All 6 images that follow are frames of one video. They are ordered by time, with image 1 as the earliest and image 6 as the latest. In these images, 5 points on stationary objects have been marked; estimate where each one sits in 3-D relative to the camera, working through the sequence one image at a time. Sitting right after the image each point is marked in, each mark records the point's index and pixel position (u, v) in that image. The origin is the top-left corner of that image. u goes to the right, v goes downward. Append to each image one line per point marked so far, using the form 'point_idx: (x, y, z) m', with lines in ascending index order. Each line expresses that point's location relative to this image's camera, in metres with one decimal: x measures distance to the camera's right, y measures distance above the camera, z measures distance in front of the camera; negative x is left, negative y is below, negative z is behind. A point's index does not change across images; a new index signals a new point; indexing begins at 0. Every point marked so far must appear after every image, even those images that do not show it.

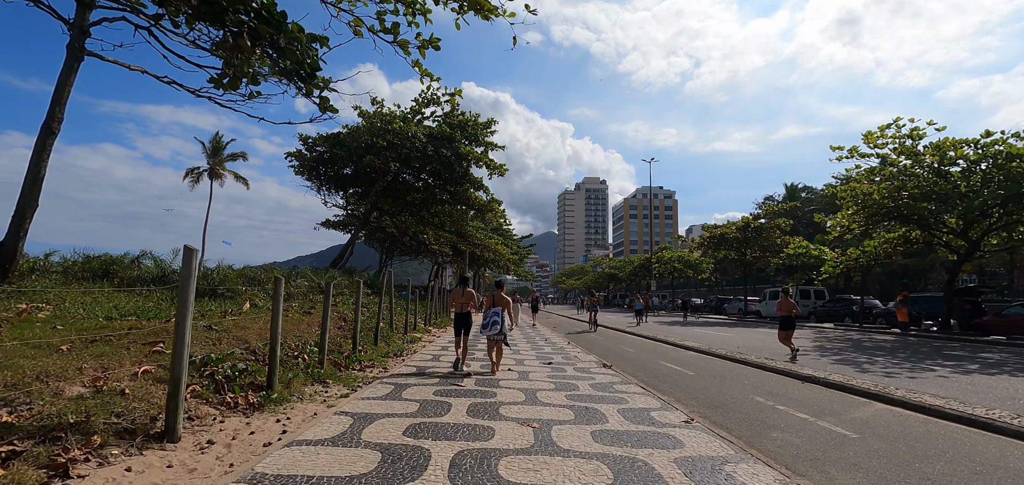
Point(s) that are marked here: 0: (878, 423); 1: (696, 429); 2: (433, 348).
0: (+3.8, -1.9, +4.8) m
1: (+1.8, -1.8, +4.4) m
2: (-2.0, -2.7, +11.0) m
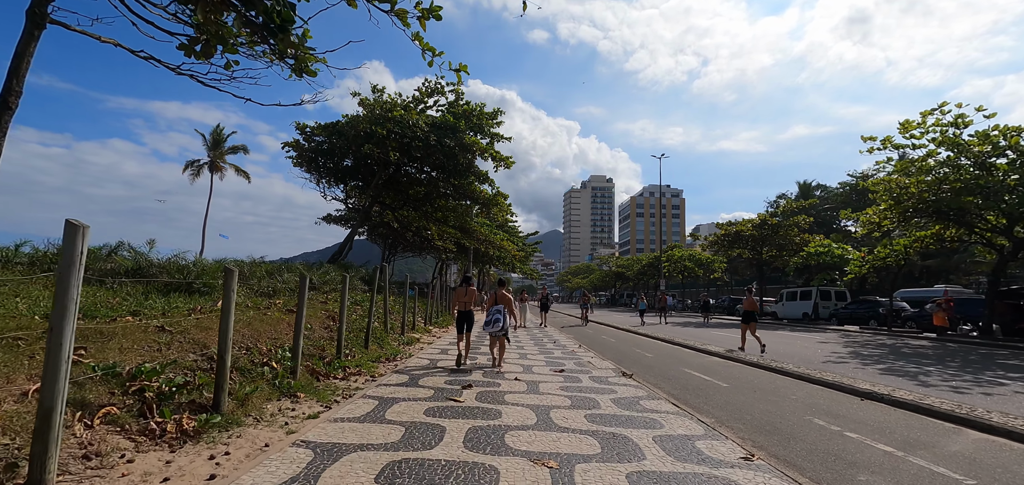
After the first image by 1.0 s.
0: (+3.9, -1.8, +3.7) m
1: (+1.8, -1.7, +3.4) m
2: (-1.9, -2.5, +10.0) m
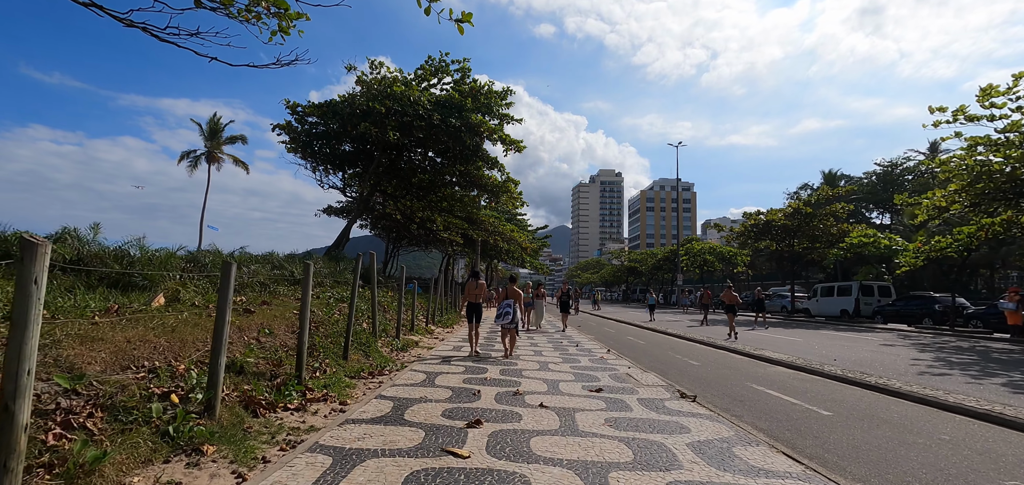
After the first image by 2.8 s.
0: (+4.1, -1.7, +3.3) m
1: (+2.0, -1.6, +3.0) m
2: (-1.6, -2.4, +9.7) m
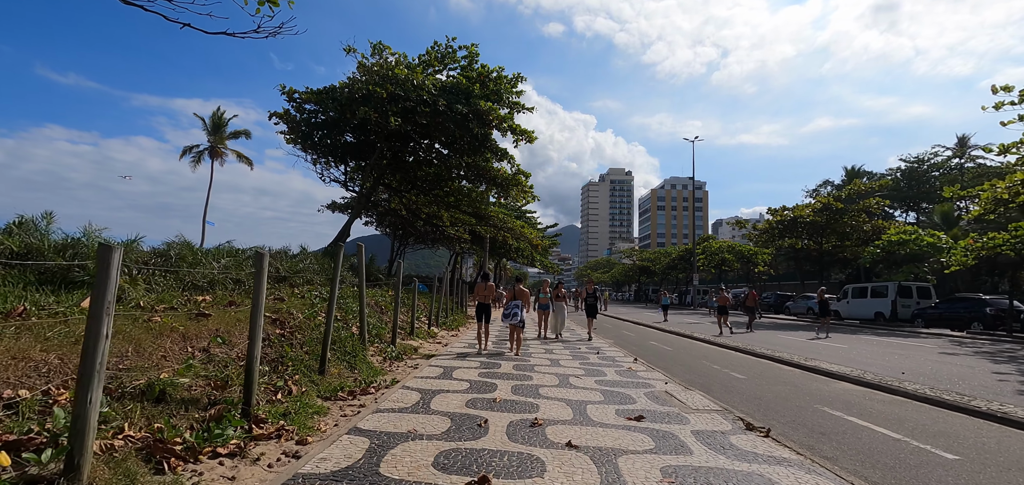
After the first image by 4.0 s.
0: (+4.2, -1.5, +1.8) m
1: (+2.1, -1.4, +1.6) m
2: (-1.3, -2.2, +8.3) m
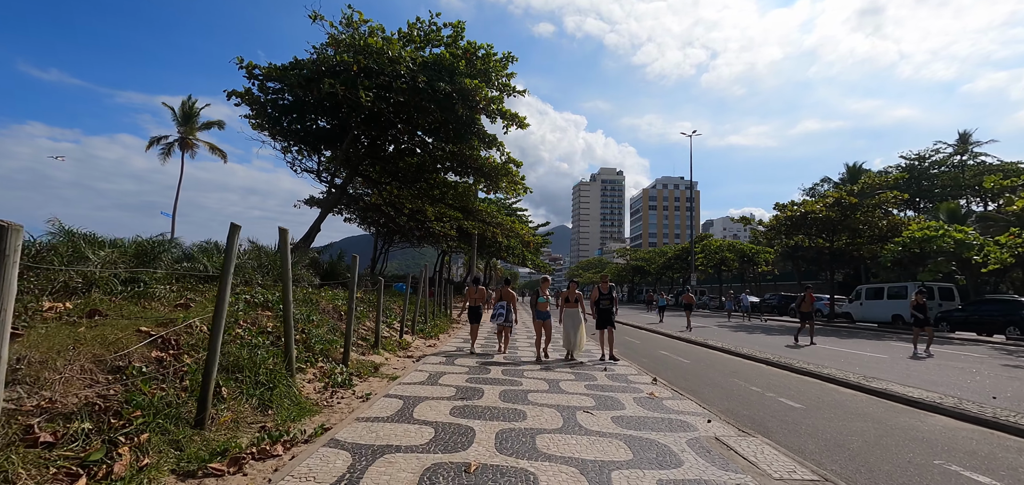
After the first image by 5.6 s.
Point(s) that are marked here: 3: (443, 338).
0: (+4.1, -1.4, -0.1) m
1: (+2.1, -1.3, -0.4) m
2: (-1.5, -2.1, +6.3) m
3: (-2.2, -3.0, +14.5) m
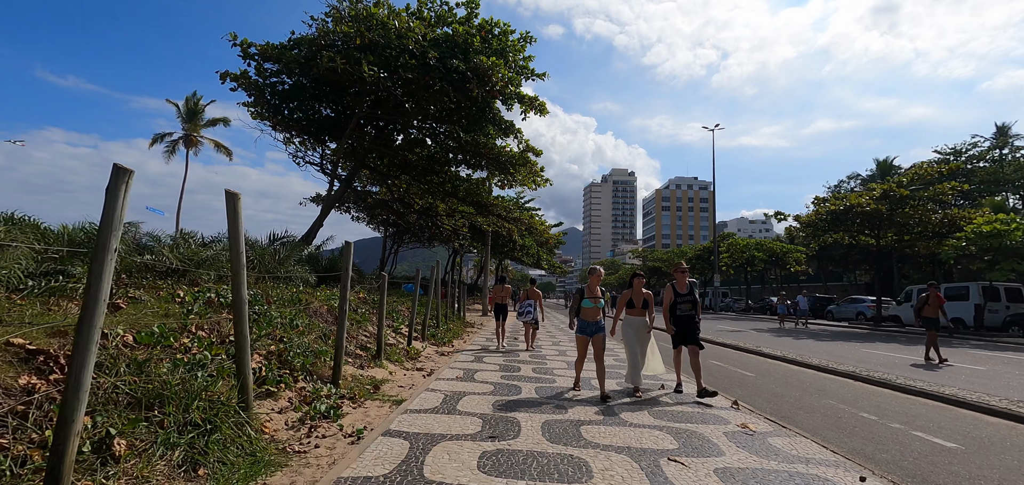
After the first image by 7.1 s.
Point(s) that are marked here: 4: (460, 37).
0: (+4.5, -1.1, -1.9) m
1: (+2.4, -1.0, -2.1) m
2: (-1.1, -1.8, +4.6) m
3: (-1.5, -2.8, +12.9) m
4: (-1.7, +6.7, +15.1) m
